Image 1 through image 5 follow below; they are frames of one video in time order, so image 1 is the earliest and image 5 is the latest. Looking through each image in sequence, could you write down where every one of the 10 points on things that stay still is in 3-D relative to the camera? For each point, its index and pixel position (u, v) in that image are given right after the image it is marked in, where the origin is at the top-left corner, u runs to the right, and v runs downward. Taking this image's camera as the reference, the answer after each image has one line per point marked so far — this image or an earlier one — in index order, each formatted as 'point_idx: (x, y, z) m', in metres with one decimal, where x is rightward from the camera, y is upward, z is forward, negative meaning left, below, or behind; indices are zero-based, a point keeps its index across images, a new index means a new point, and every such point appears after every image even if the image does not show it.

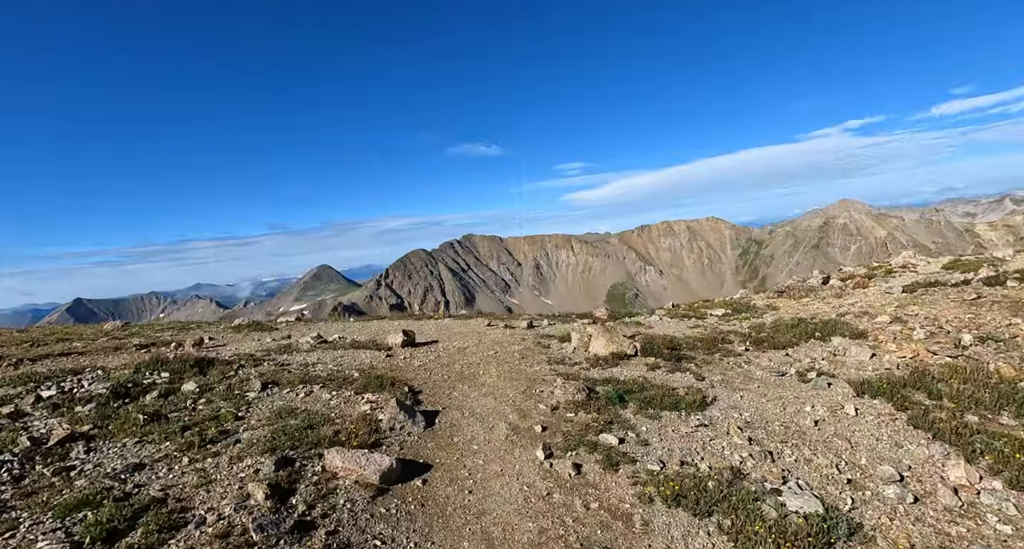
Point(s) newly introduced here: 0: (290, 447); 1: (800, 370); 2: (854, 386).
0: (-5.4, -4.2, +12.6) m
1: (+11.0, -3.7, +19.8) m
2: (+11.5, -3.8, +17.5) m
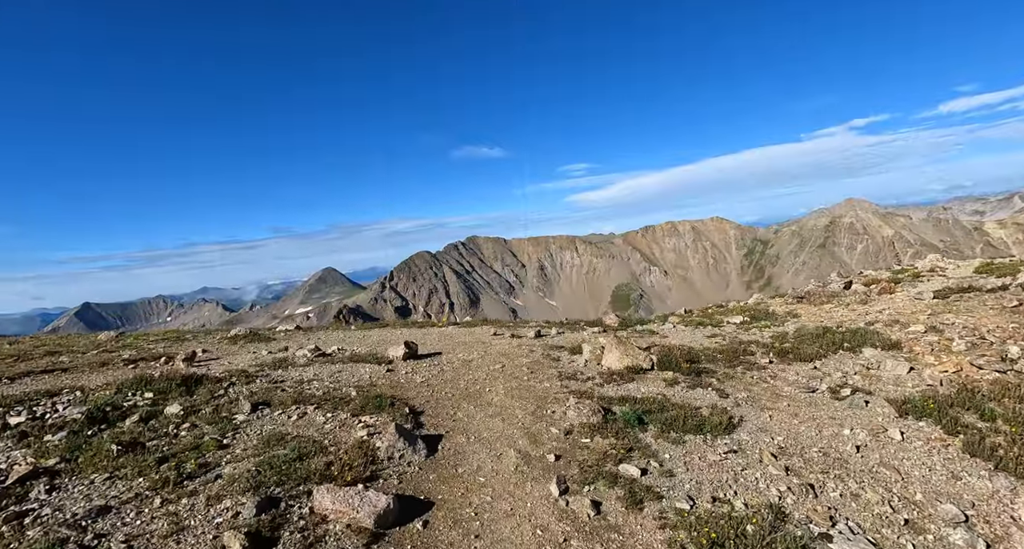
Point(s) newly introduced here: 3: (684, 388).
0: (-5.1, -4.5, +11.3) m
1: (+11.3, -3.9, +18.3) m
2: (+11.8, -4.0, +16.1) m
3: (+6.2, -4.1, +18.8) m
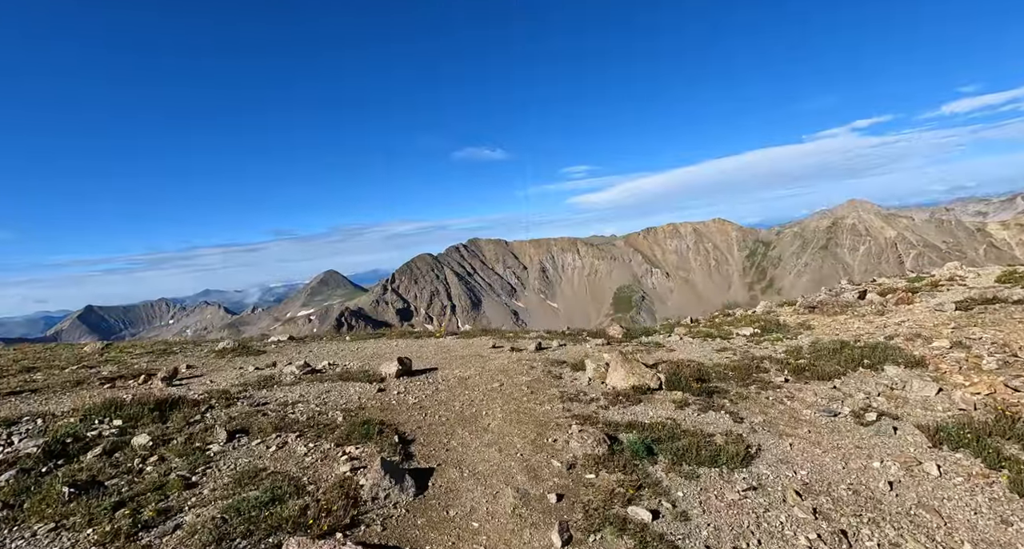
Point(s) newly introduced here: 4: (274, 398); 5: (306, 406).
0: (-5.2, -5.0, +10.1) m
1: (+11.2, -4.4, +17.0) m
2: (+11.8, -4.5, +14.8) m
3: (+6.2, -4.6, +17.5) m
4: (-8.6, -4.5, +18.8) m
5: (-7.2, -4.5, +18.1) m
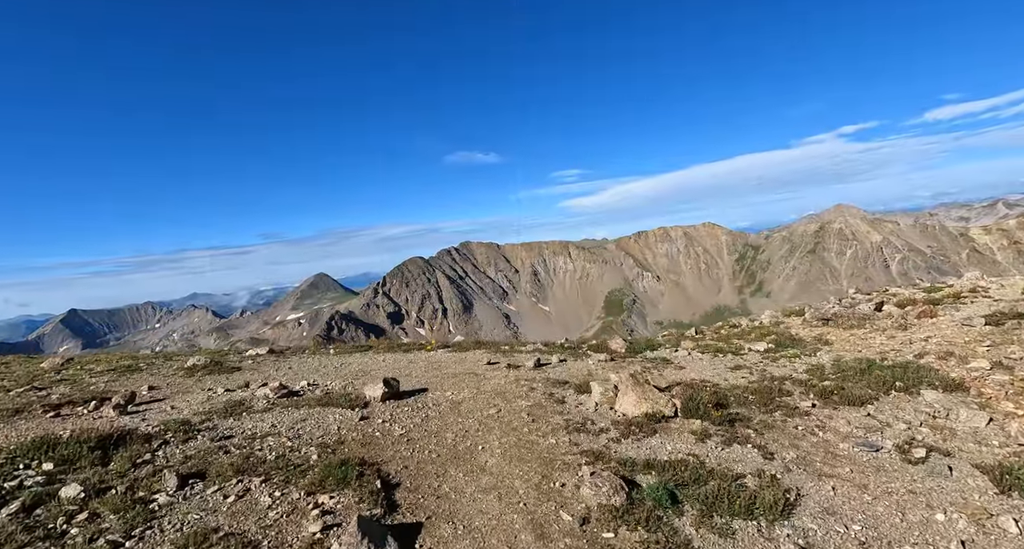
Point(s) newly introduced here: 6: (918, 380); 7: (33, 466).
0: (-5.1, -5.4, +7.9) m
1: (+11.2, -4.9, +15.1) m
2: (+11.8, -5.0, +12.9) m
3: (+6.1, -5.1, +15.5) m
4: (-8.7, -4.9, +16.6) m
5: (-7.2, -5.0, +15.8) m
6: (+14.7, -3.8, +18.8) m
7: (-11.8, -4.7, +12.8) m
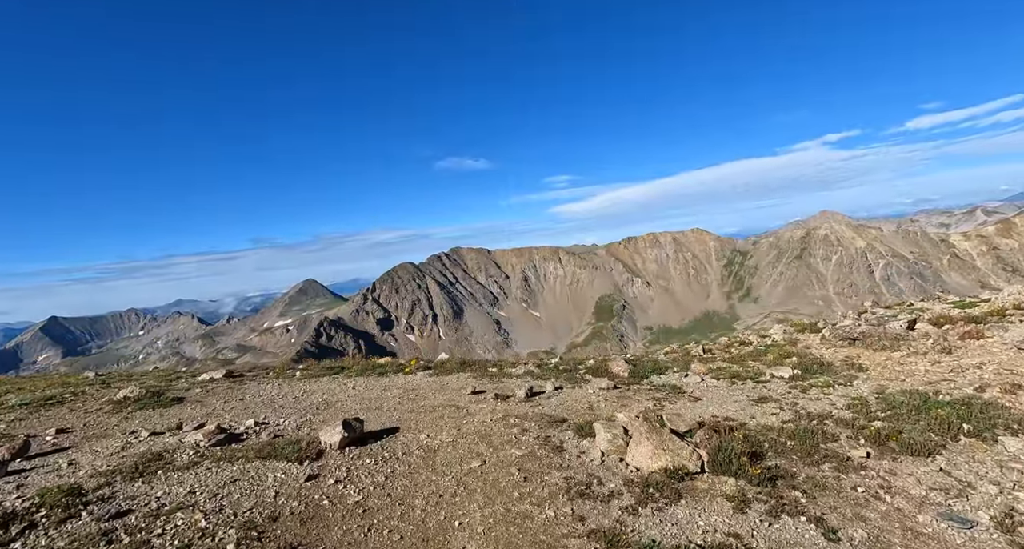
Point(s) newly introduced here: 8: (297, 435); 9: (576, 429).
0: (-5.3, -5.9, +4.2) m
1: (+10.9, -5.4, +11.8) m
2: (+11.5, -5.5, +9.5) m
3: (+5.8, -5.6, +12.0) m
4: (-9.0, -5.5, +12.8) m
5: (-7.5, -5.6, +12.1) m
6: (+14.3, -4.4, +15.5) m
7: (-12.0, -5.2, +9.0) m
8: (-7.3, -5.5, +17.9) m
9: (+2.1, -5.1, +17.5) m
